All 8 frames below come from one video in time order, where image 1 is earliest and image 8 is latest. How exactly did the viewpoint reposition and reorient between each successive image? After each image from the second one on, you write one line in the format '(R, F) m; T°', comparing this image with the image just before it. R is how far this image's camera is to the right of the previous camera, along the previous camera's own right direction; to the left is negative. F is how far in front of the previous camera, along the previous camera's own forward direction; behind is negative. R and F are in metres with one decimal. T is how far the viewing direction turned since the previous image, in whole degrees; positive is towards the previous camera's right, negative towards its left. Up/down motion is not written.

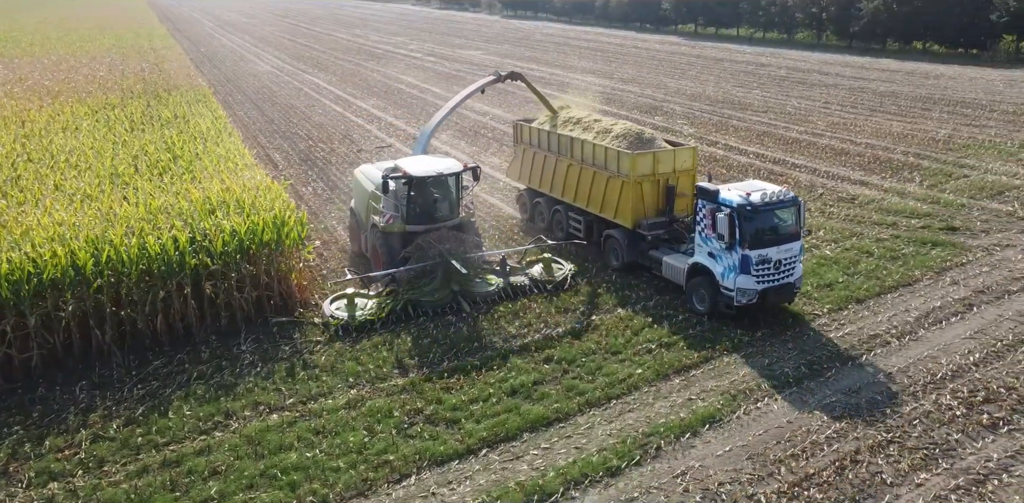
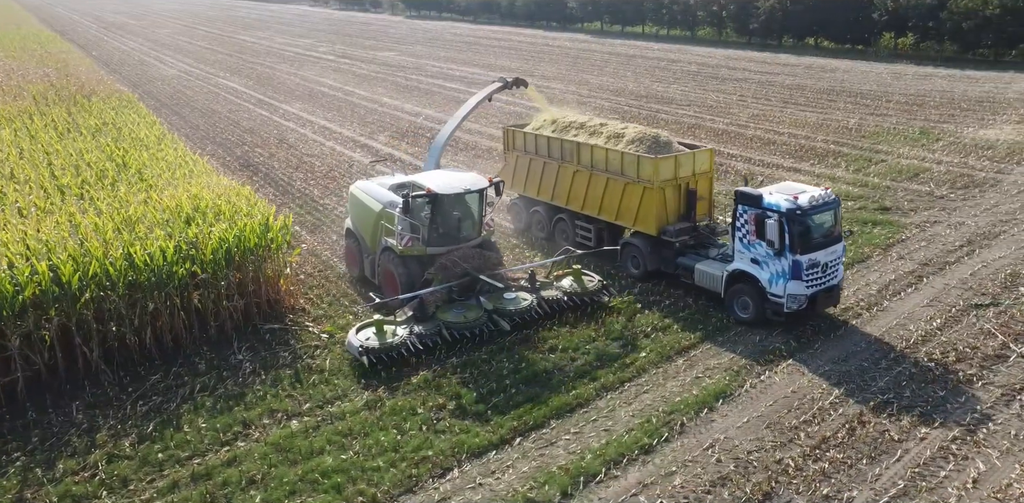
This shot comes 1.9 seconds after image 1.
(-1.1, -0.1) m; +7°
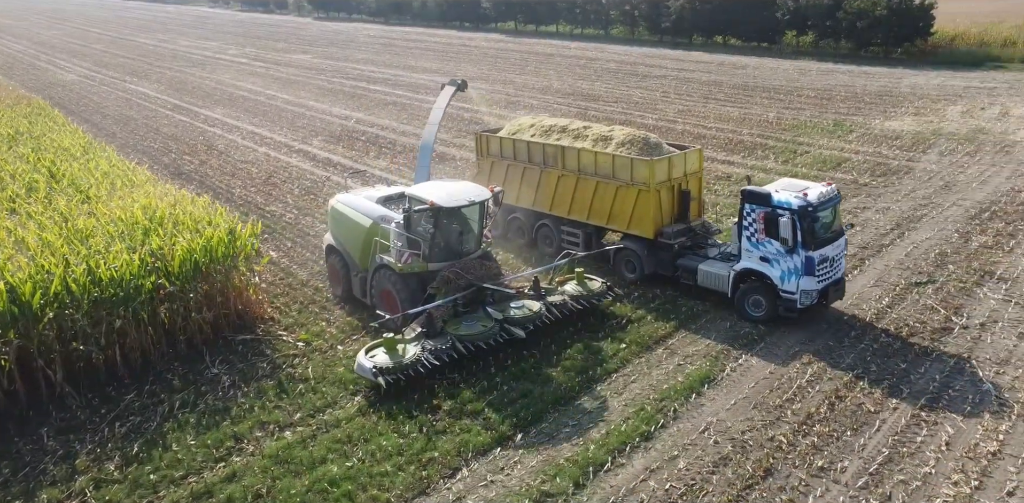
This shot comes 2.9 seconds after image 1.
(-0.7, 0.0) m; +6°
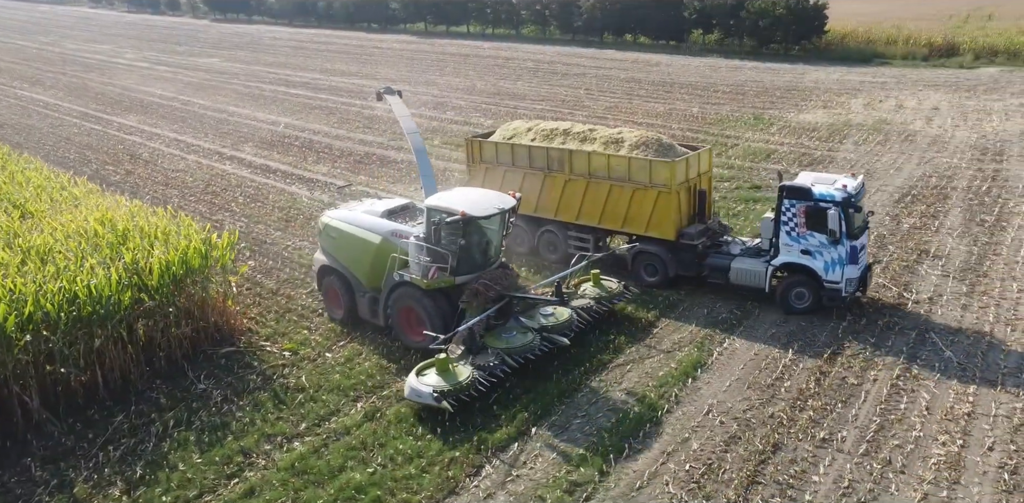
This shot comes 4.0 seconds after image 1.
(-0.9, 0.0) m; +6°
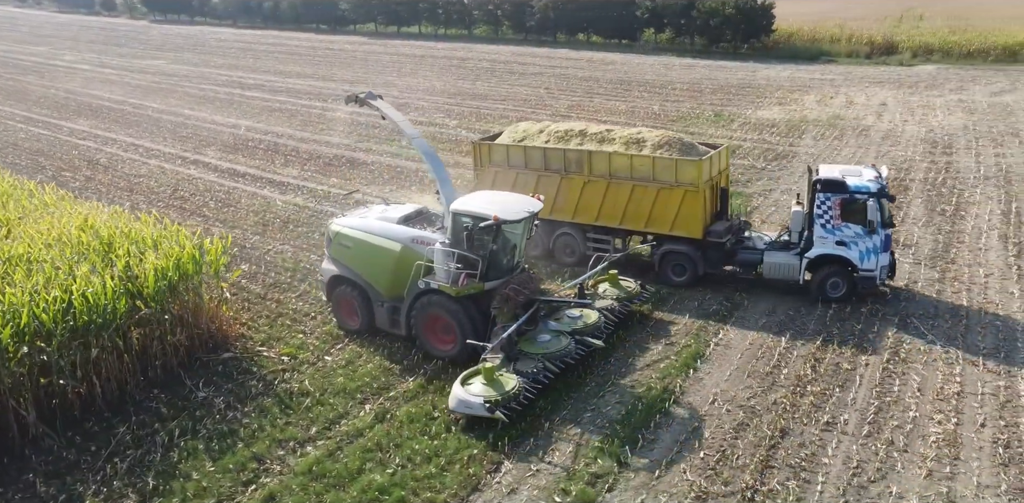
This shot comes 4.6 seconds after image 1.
(-0.5, 0.0) m; +3°
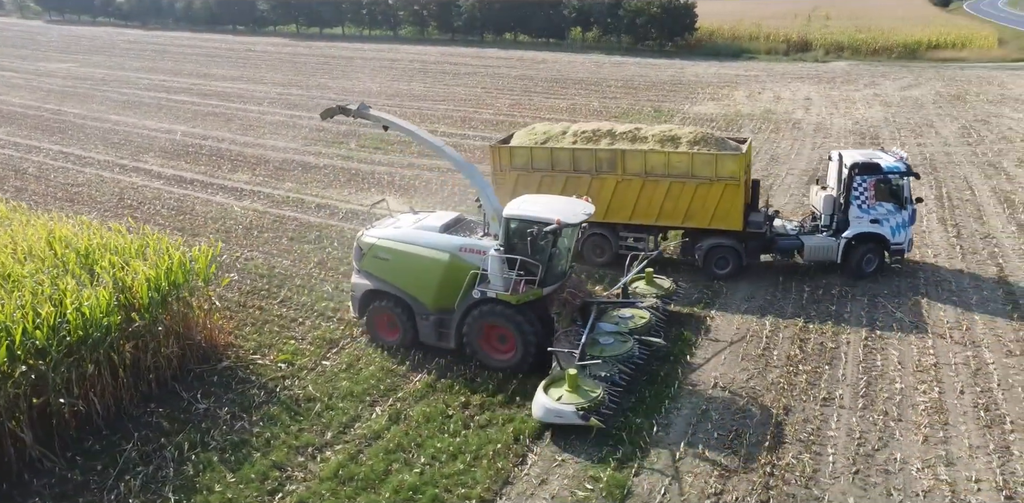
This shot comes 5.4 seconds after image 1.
(-0.8, -0.1) m; +5°
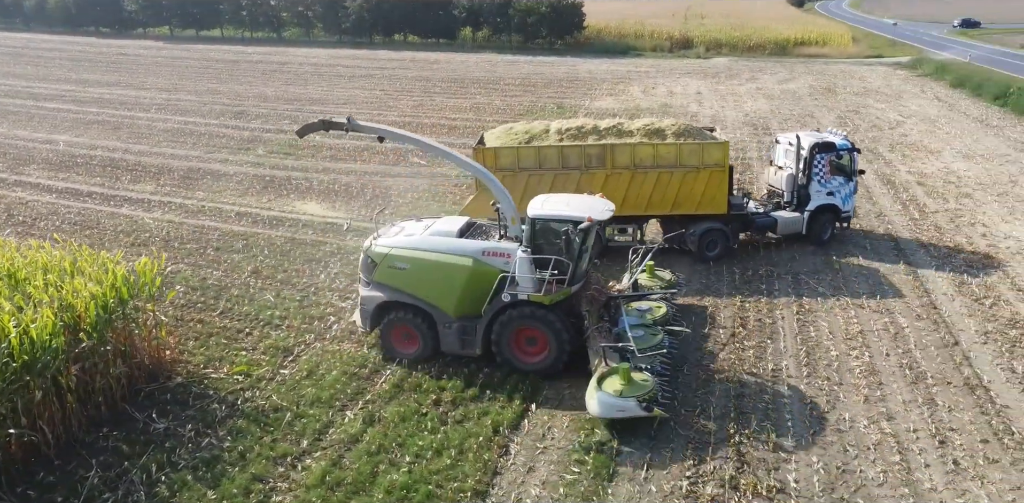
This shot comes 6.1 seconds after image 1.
(-0.7, -0.1) m; +8°
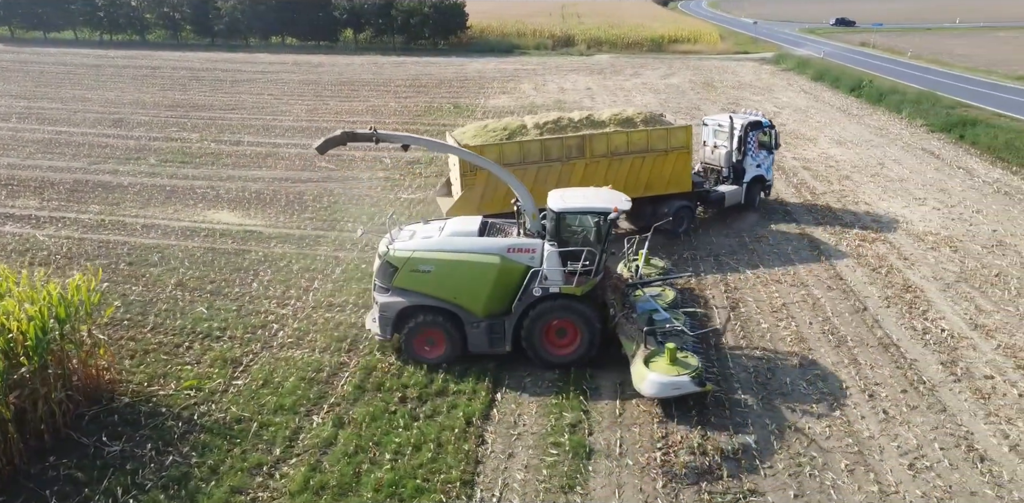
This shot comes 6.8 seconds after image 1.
(-0.7, -0.2) m; +9°
